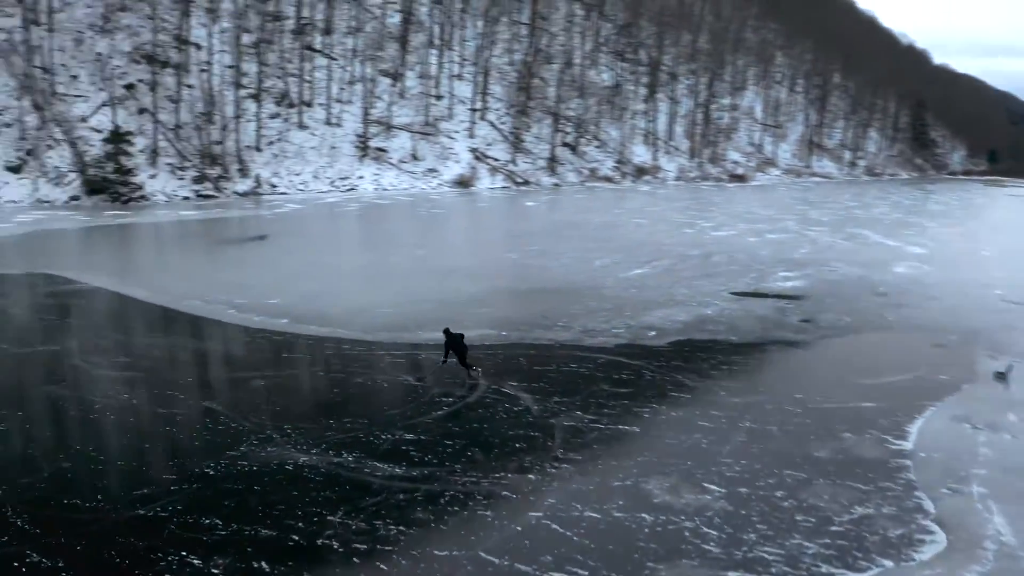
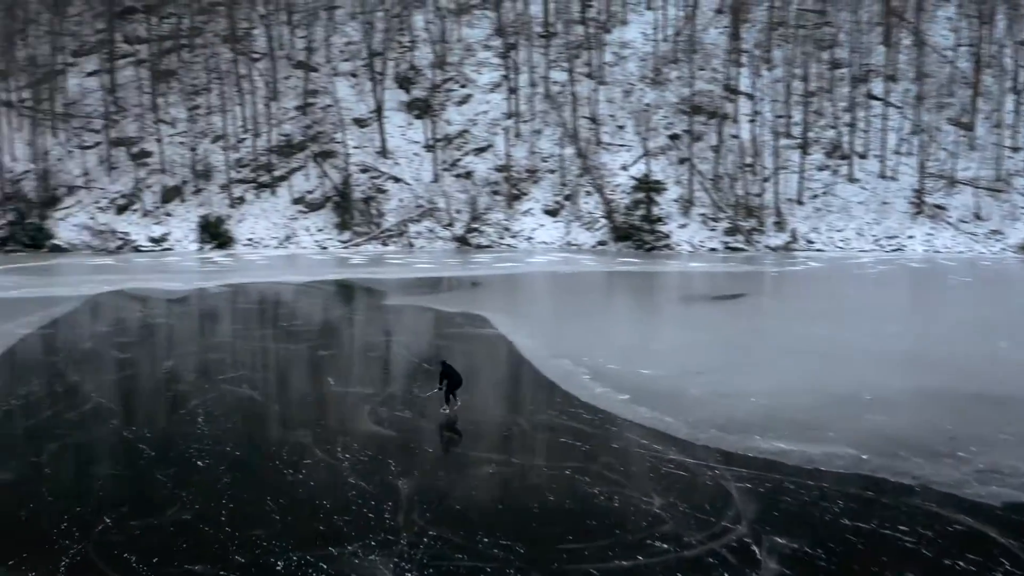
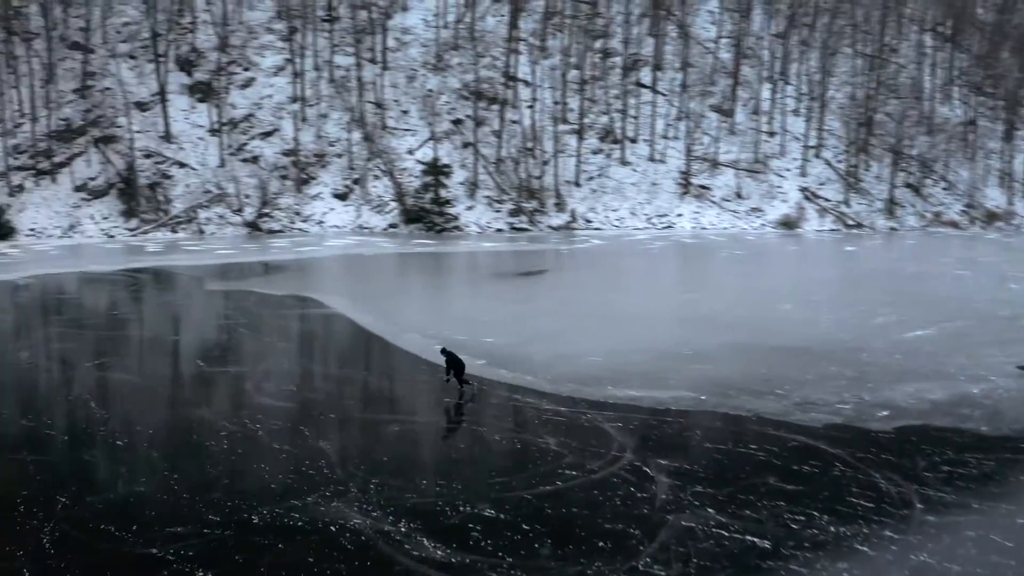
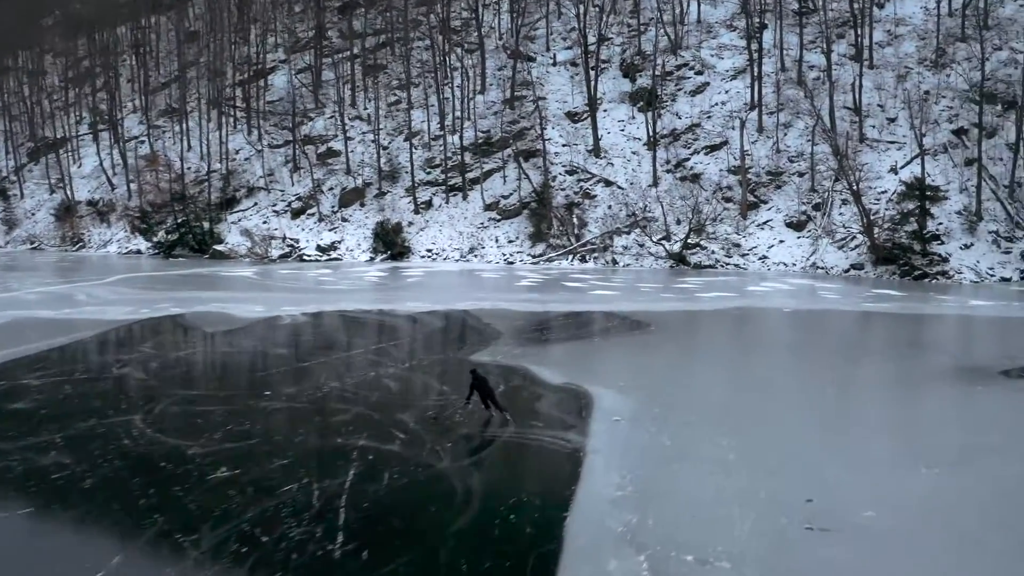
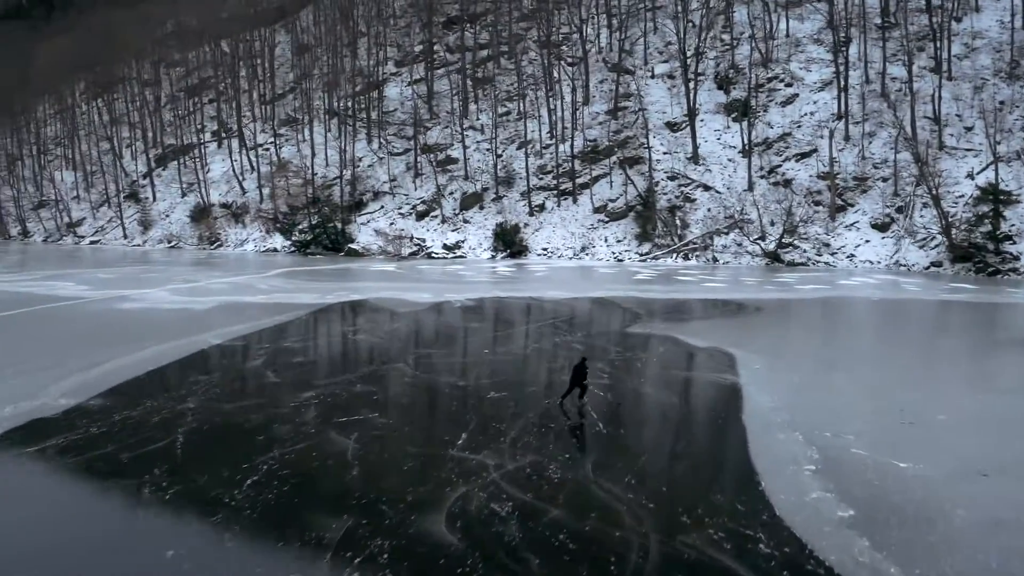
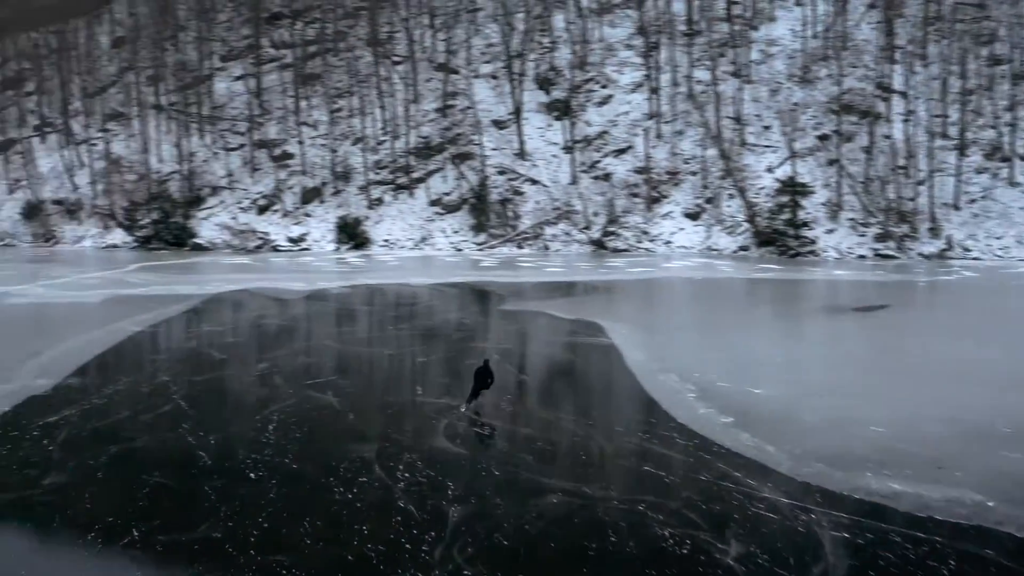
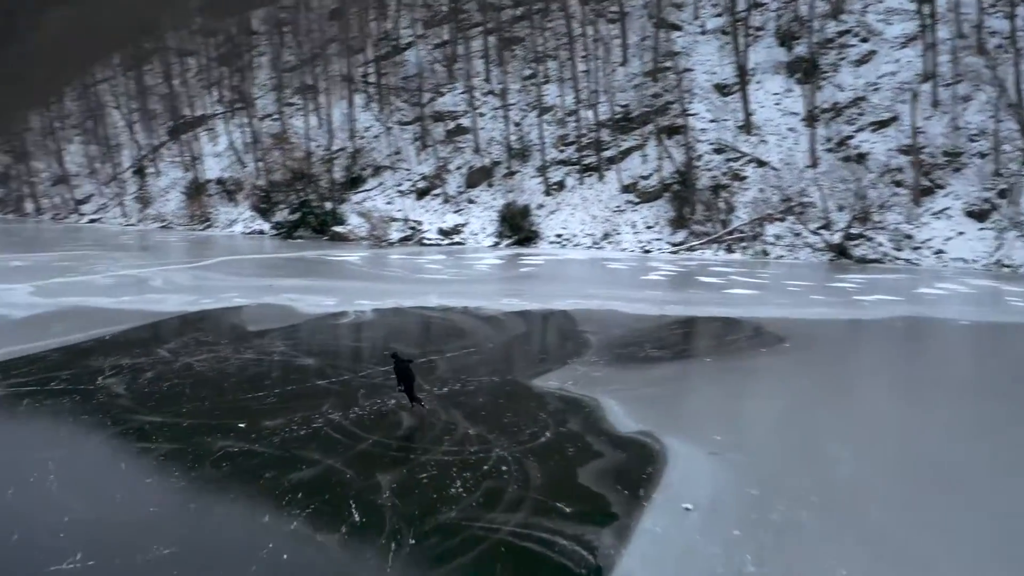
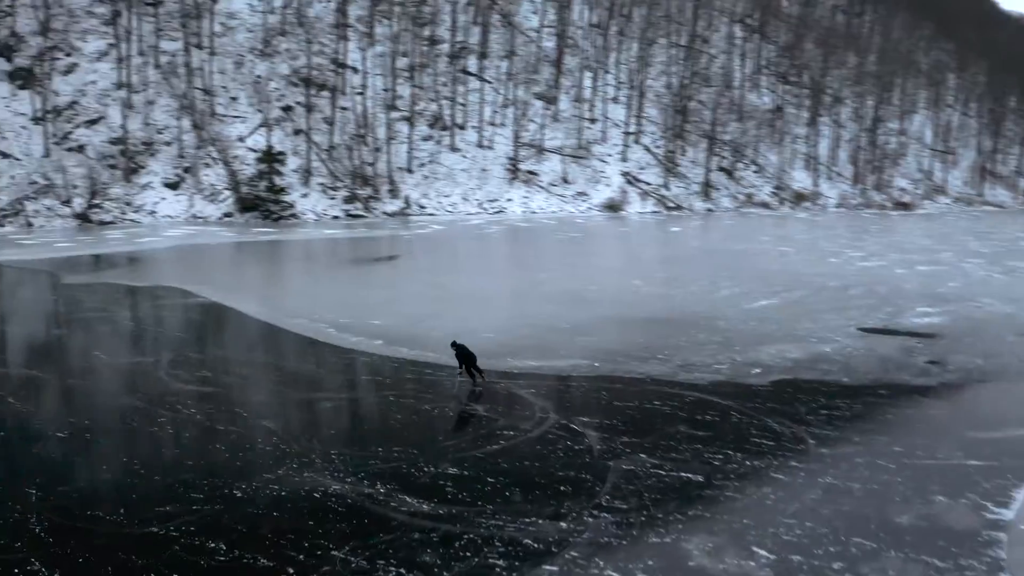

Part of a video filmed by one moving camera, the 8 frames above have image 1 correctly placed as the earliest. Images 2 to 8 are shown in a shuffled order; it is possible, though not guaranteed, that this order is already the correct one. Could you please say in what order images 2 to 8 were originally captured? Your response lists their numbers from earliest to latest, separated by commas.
8, 3, 2, 6, 5, 4, 7
